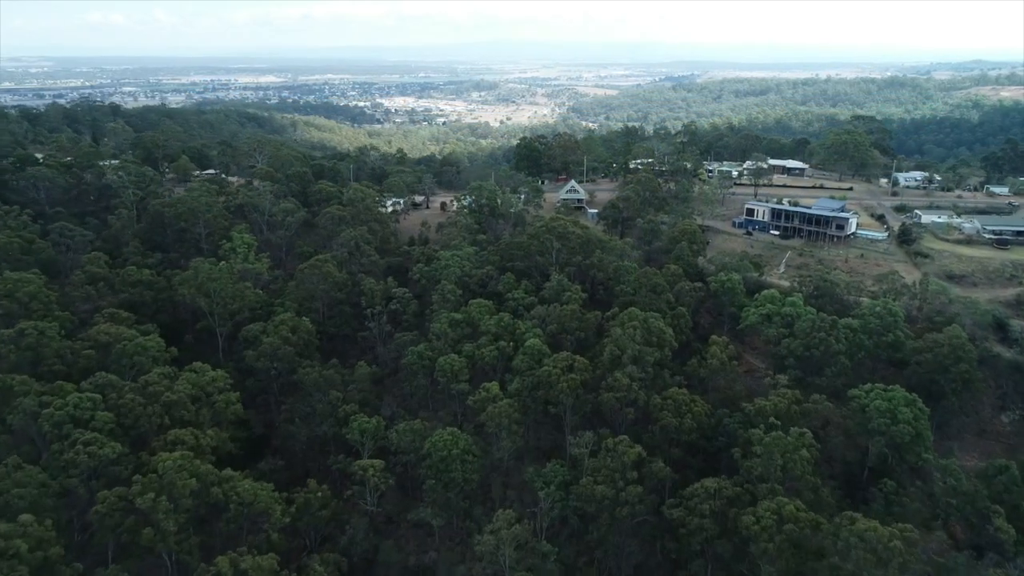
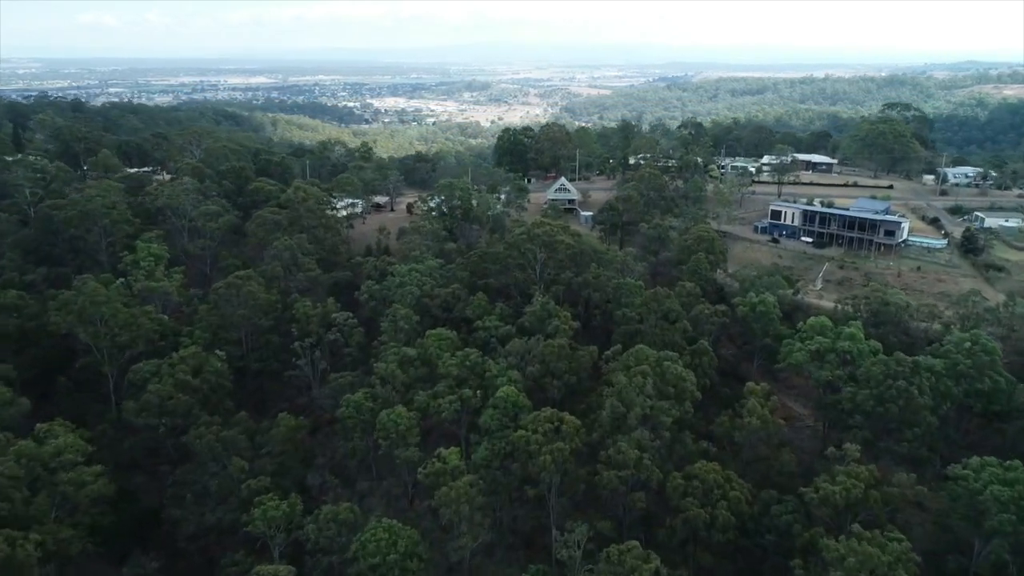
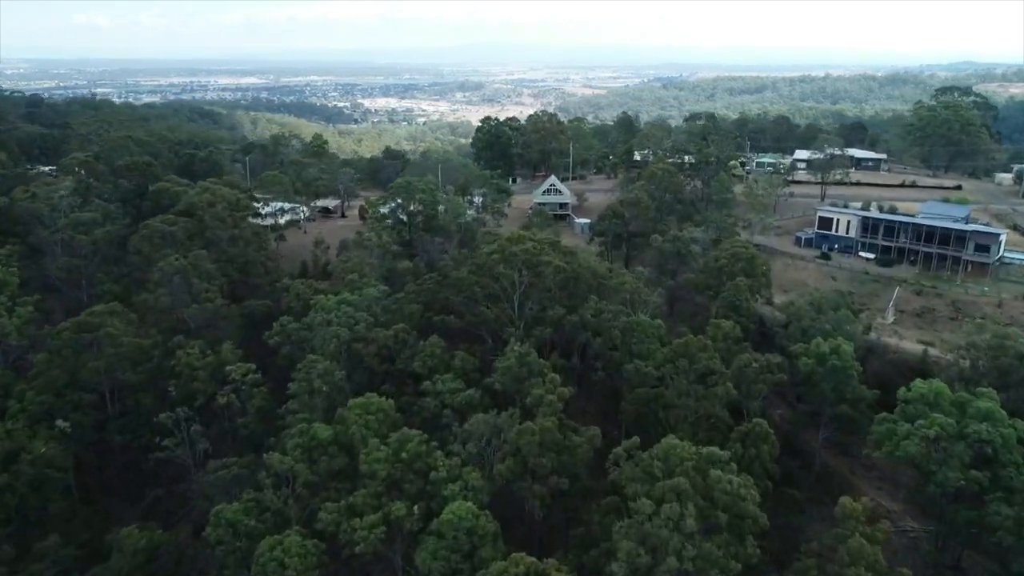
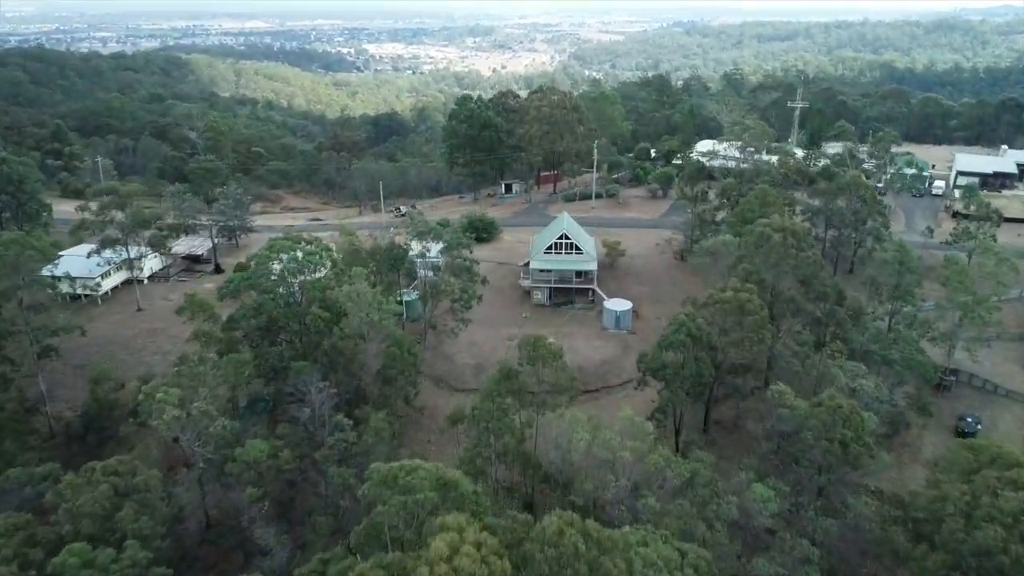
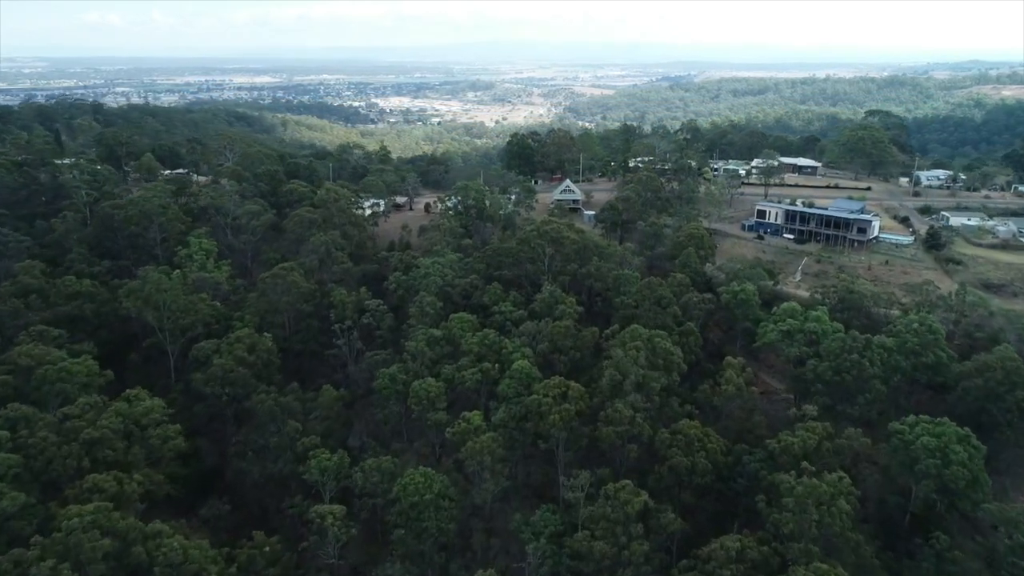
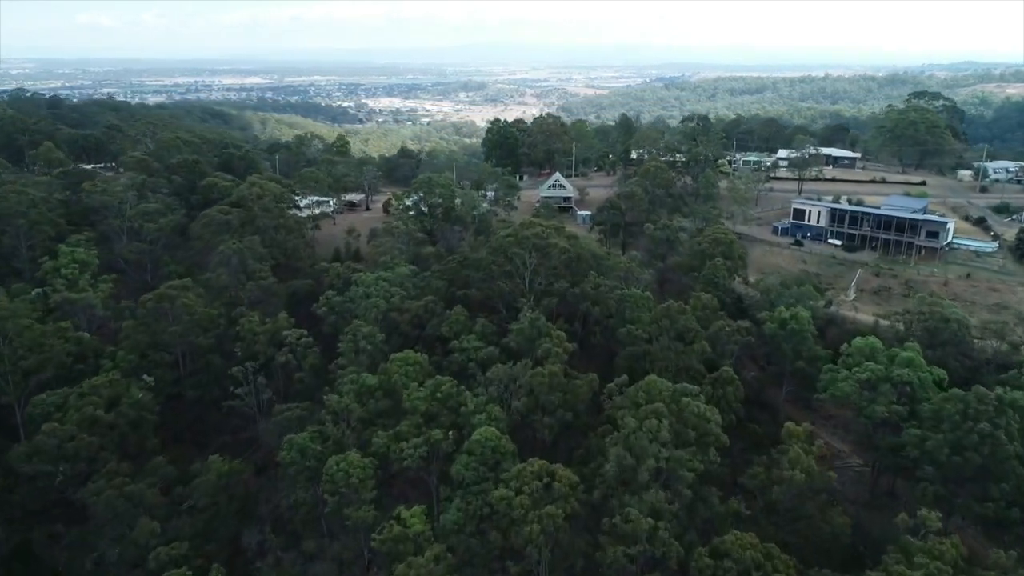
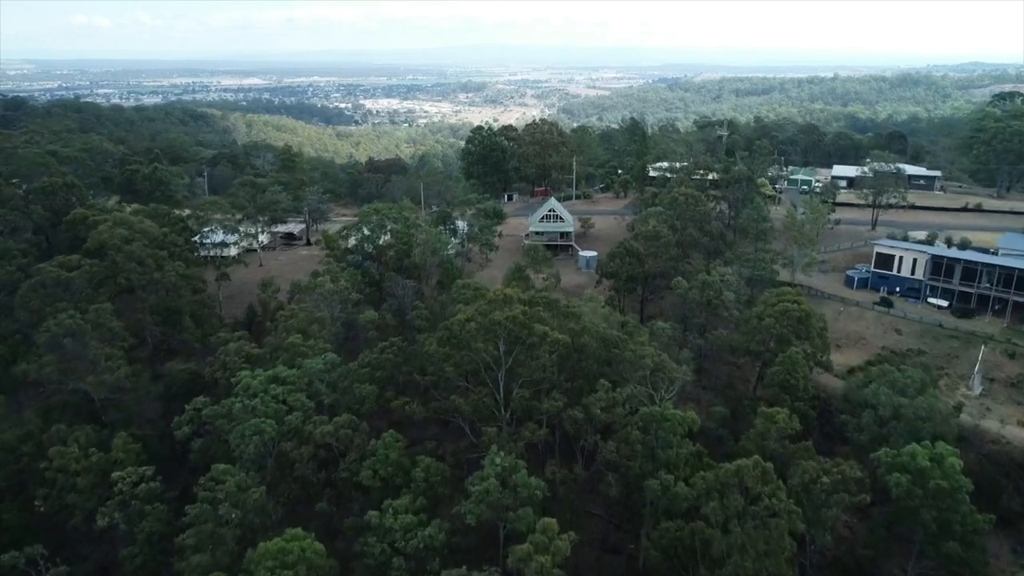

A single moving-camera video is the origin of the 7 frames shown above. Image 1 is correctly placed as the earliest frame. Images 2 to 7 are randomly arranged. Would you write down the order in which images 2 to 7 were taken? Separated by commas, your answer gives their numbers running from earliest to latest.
5, 2, 6, 3, 7, 4
